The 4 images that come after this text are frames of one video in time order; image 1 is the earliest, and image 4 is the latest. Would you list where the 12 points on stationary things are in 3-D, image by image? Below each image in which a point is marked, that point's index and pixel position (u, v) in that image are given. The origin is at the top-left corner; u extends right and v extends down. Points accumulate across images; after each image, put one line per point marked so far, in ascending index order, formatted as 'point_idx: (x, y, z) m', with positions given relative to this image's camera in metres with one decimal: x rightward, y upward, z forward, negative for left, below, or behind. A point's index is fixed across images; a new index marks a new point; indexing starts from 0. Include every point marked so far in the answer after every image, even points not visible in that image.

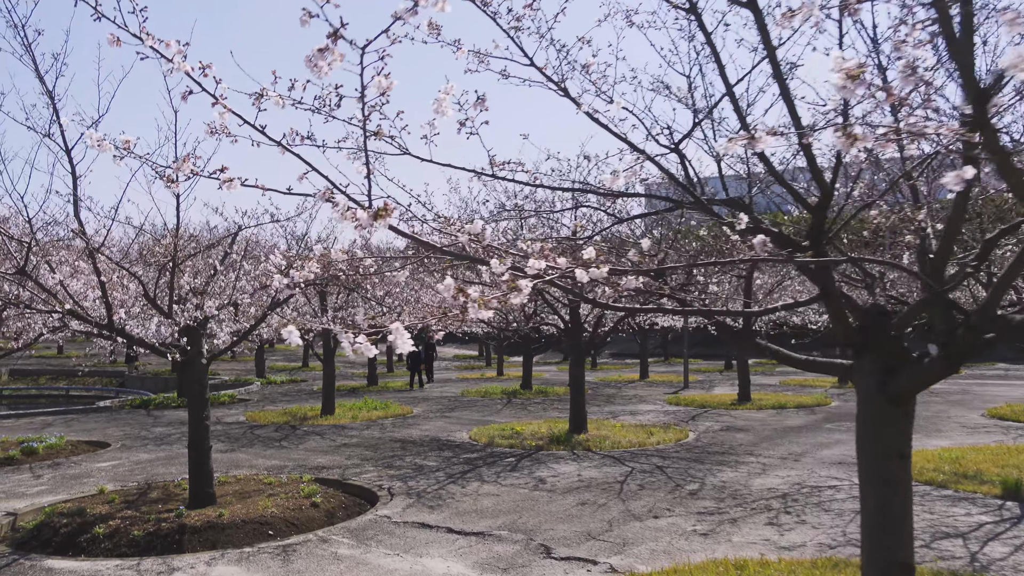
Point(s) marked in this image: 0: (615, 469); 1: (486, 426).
0: (+1.3, -2.4, +10.0) m
1: (-0.5, -2.6, +14.6) m
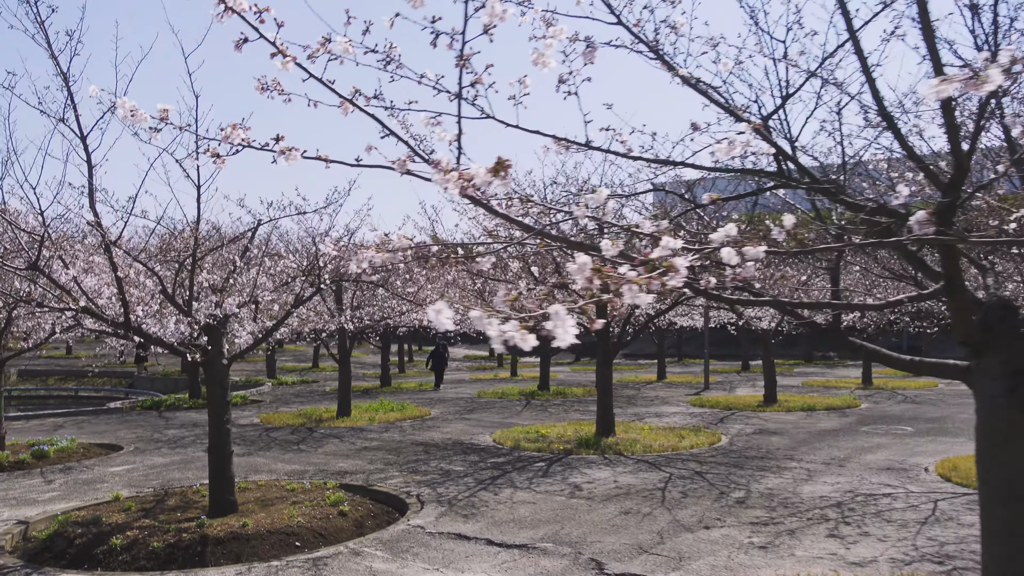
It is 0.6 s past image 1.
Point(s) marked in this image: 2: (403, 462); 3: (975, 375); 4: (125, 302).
0: (+1.7, -2.3, +9.6) m
1: (0.0, -2.6, +14.1) m
2: (-1.5, -2.4, +10.8) m
3: (+2.2, -0.4, +3.7) m
4: (-3.7, -0.1, +7.4) m
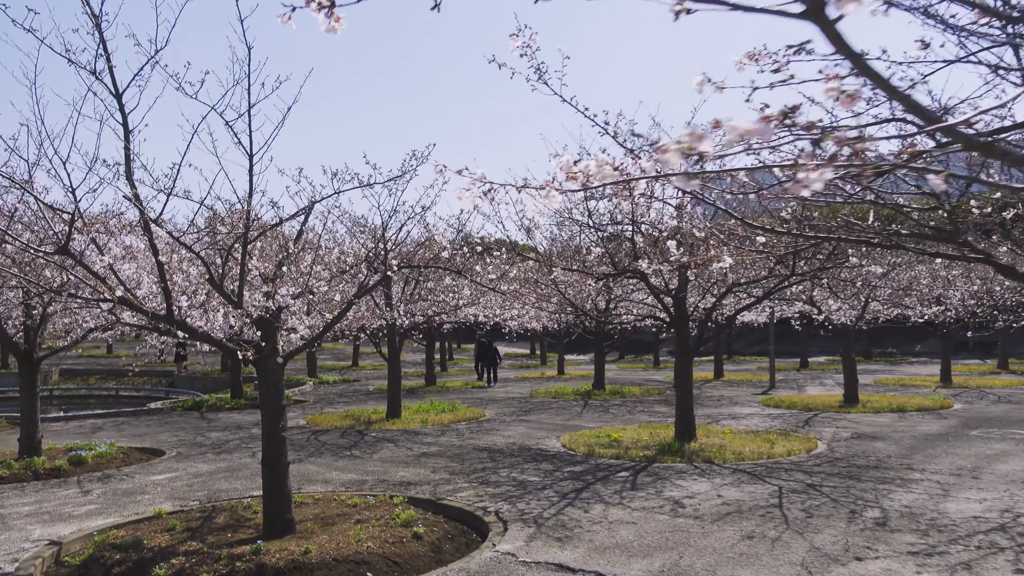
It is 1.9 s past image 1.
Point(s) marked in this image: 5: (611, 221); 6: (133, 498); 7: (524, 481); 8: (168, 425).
0: (+2.7, -2.2, +8.4) m
1: (+1.1, -2.4, +13.0) m
2: (-0.5, -2.3, +9.8) m
3: (+2.9, -0.3, +2.4) m
4: (-2.9, 0.0, +6.4) m
5: (+1.4, +1.0, +11.0) m
6: (-4.2, -2.4, +8.6) m
7: (+0.1, -2.3, +9.1) m
8: (-6.9, -2.8, +15.5) m
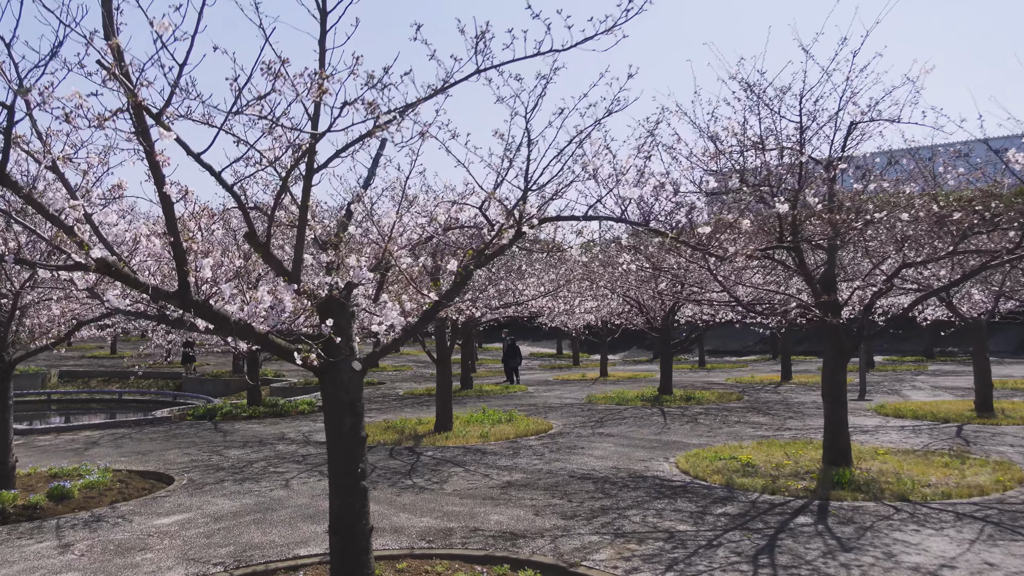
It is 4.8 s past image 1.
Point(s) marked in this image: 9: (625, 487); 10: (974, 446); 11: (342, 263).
0: (+3.9, -2.0, +5.8) m
1: (+2.3, -2.2, +10.4) m
2: (+0.7, -2.1, +7.2) m
3: (+4.1, -0.1, -0.1) m
4: (-1.7, +0.2, +3.8) m
5: (+2.6, +1.2, +8.4) m
6: (-3.0, -2.1, +6.1) m
7: (+1.4, -2.1, +6.6) m
8: (-5.6, -2.5, +13.0) m
9: (+1.2, -2.1, +8.3) m
10: (+6.2, -2.1, +10.4) m
11: (-1.0, +0.2, +4.7) m
